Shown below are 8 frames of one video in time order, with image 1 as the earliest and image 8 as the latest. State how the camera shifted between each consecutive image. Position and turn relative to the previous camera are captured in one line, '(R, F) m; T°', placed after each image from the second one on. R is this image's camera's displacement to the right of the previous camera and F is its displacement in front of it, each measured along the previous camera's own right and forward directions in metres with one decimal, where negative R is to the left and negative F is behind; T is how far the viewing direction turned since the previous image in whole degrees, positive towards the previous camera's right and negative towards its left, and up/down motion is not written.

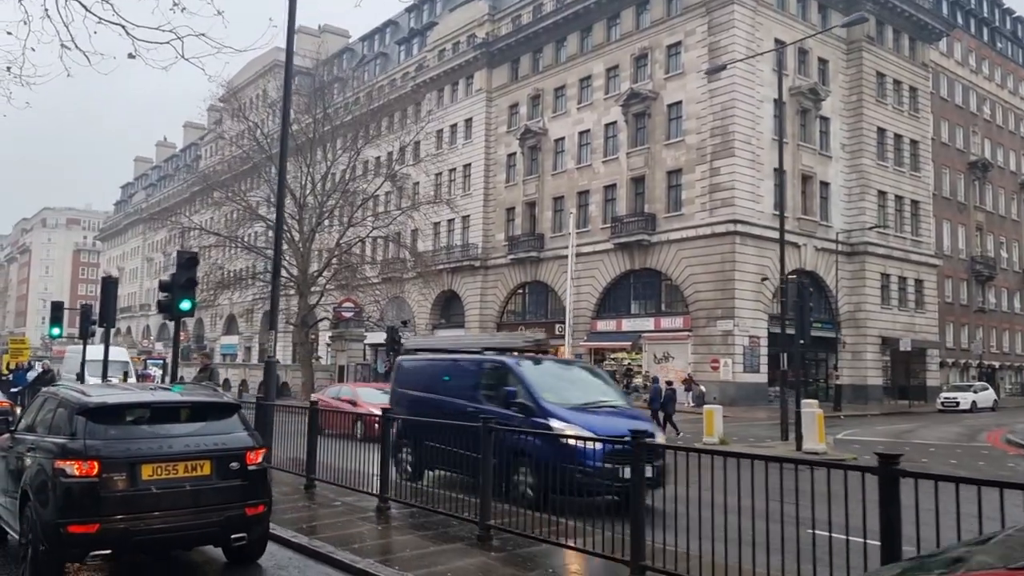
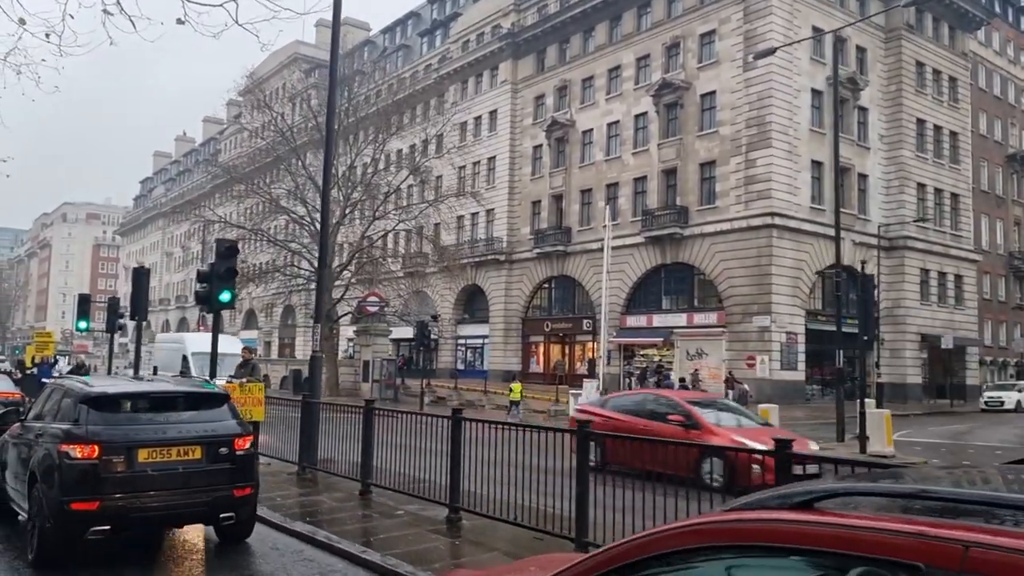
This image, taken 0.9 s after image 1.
(-0.6, +0.8) m; -1°
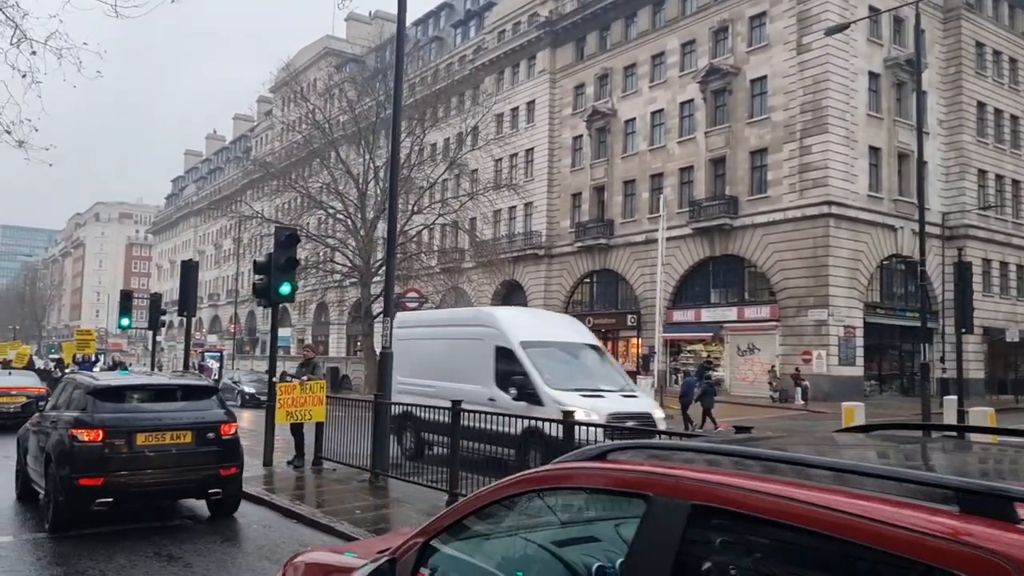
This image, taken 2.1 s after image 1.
(-0.8, +1.0) m; -2°
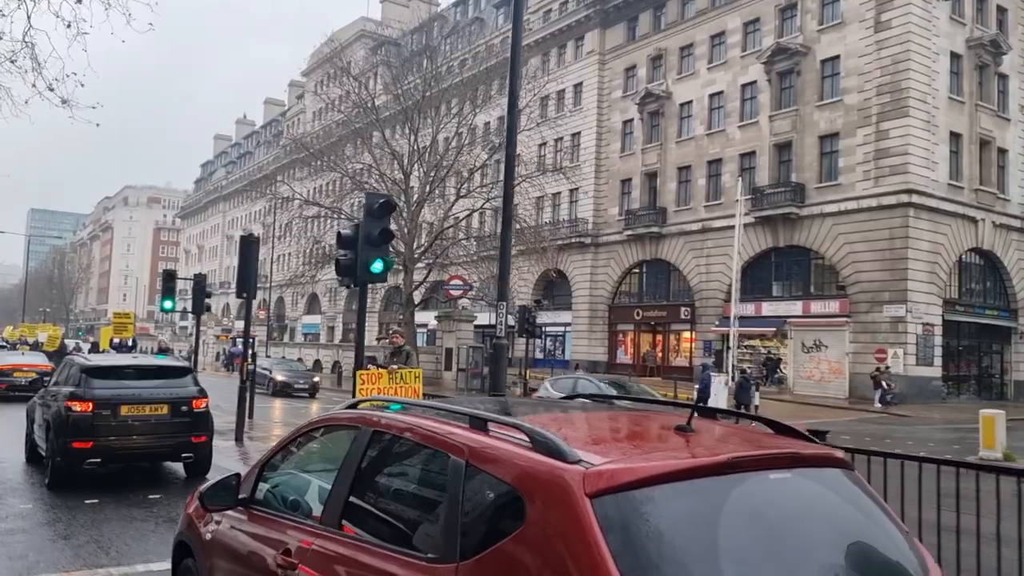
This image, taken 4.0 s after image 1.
(-1.2, +1.7) m; -1°
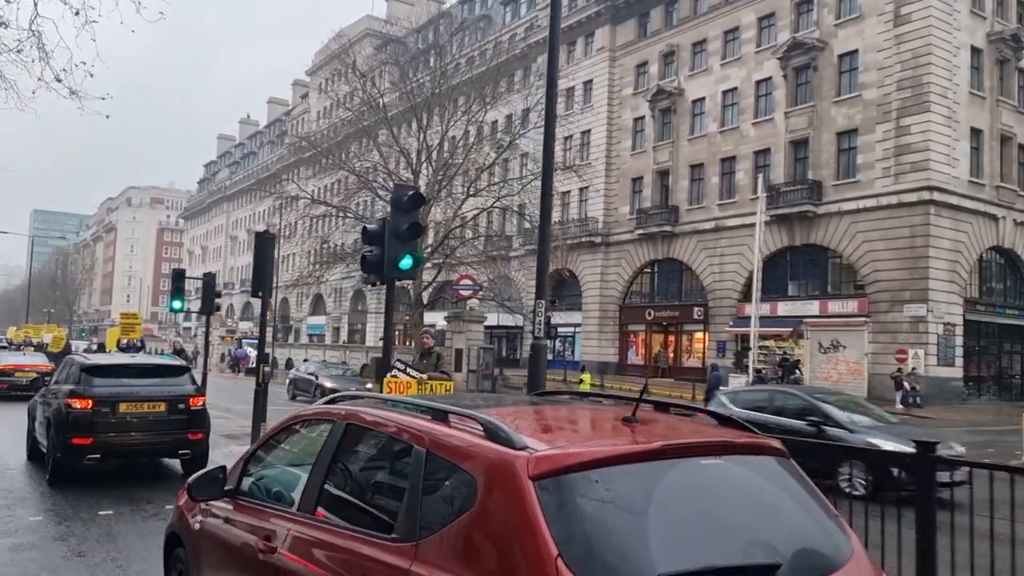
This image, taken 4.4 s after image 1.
(-0.4, +0.5) m; 0°
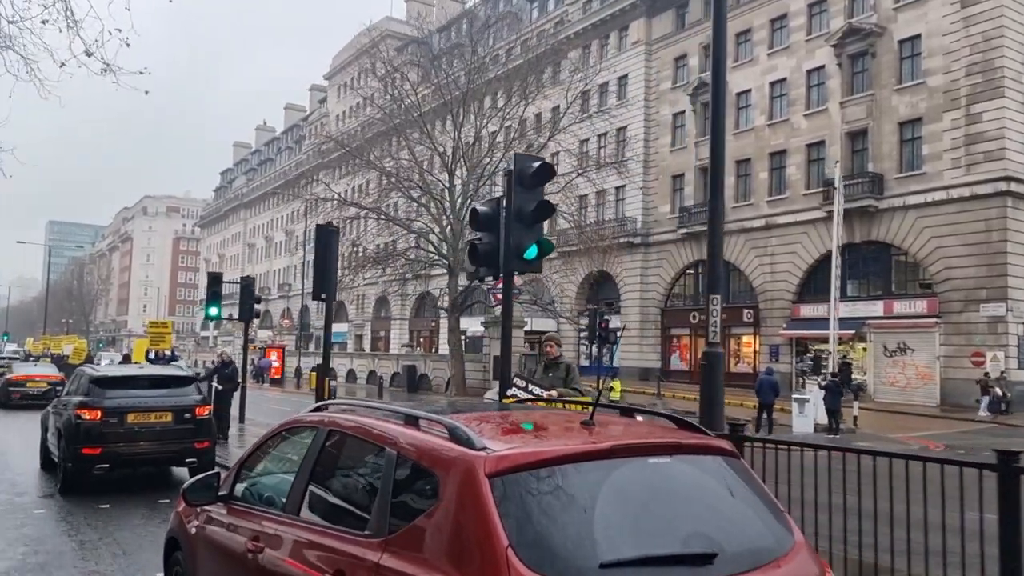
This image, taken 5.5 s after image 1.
(-1.2, +1.7) m; -1°
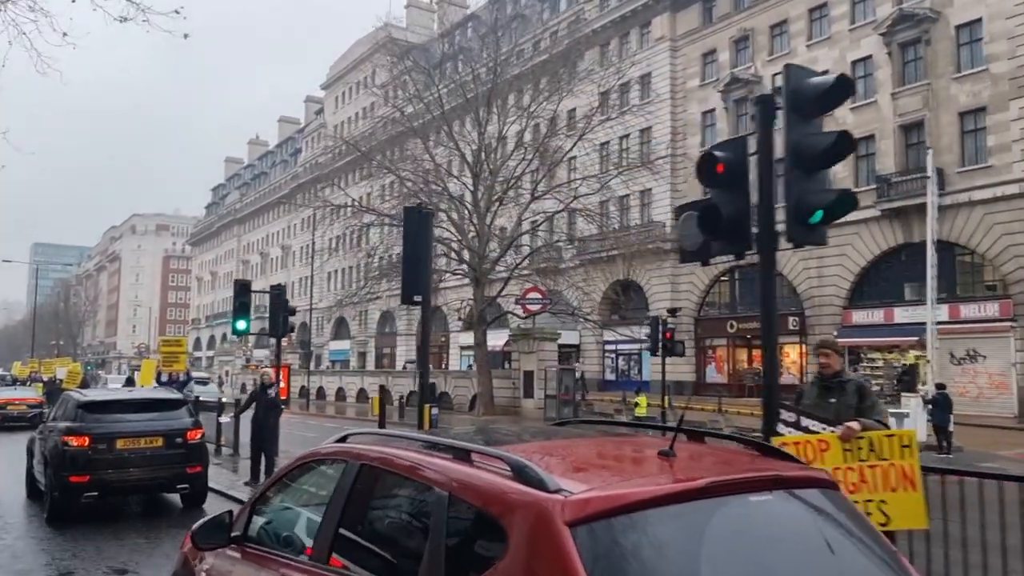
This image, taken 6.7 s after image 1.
(-1.6, +2.4) m; +1°
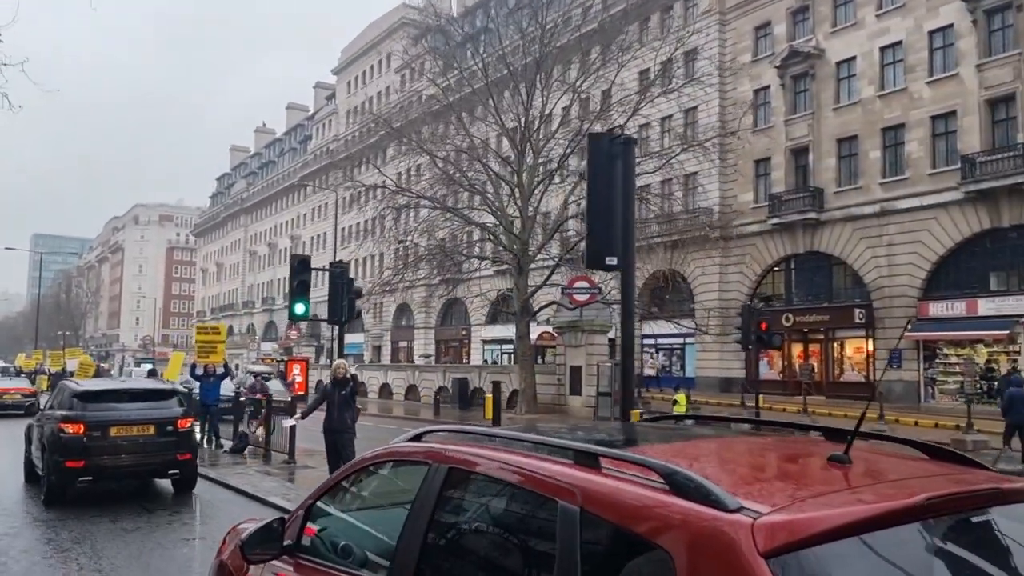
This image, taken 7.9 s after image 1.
(-1.7, +2.4) m; 0°
